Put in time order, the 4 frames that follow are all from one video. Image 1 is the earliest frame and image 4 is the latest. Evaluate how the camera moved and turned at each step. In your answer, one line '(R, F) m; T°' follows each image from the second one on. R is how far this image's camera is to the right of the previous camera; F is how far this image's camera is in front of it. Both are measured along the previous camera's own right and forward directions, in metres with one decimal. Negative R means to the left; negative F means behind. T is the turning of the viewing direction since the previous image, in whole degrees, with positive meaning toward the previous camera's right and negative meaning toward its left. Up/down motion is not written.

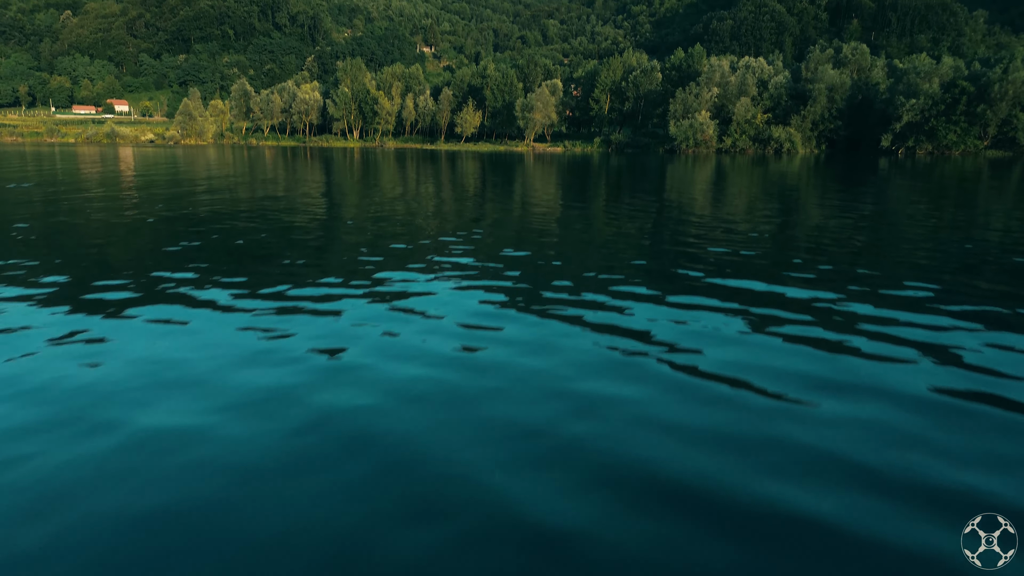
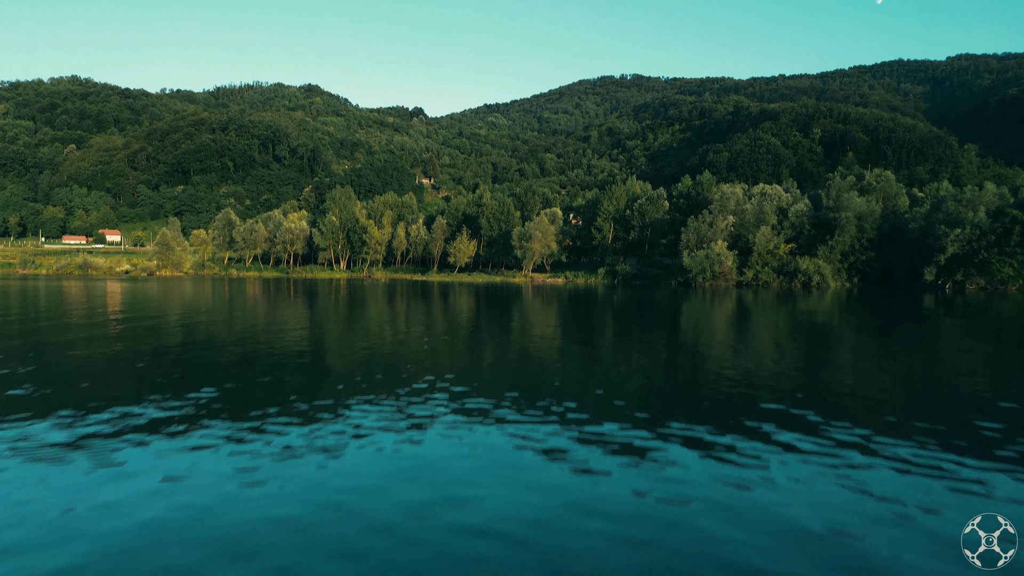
(+0.2, +6.7) m; 0°
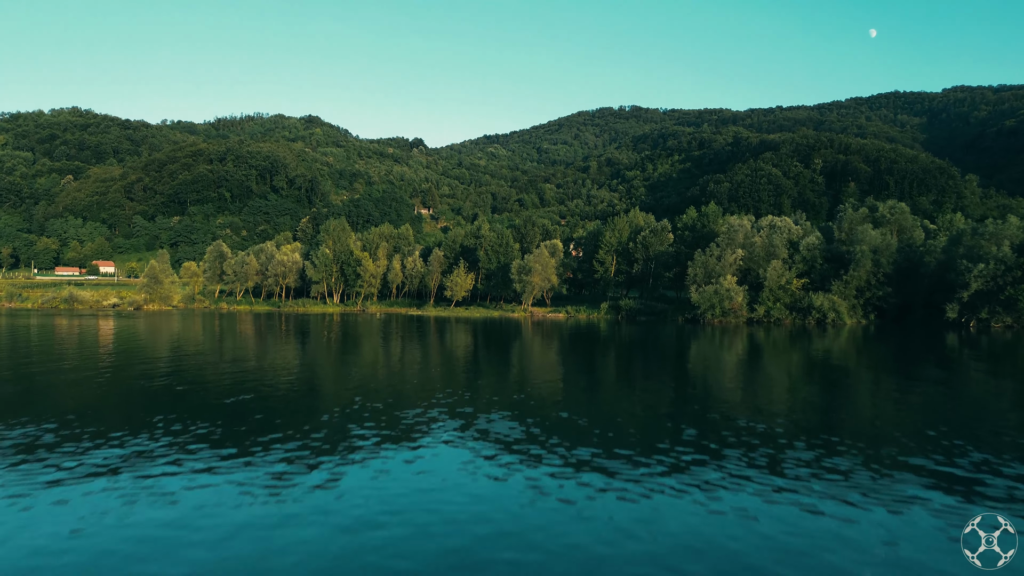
(+0.1, +2.5) m; 0°
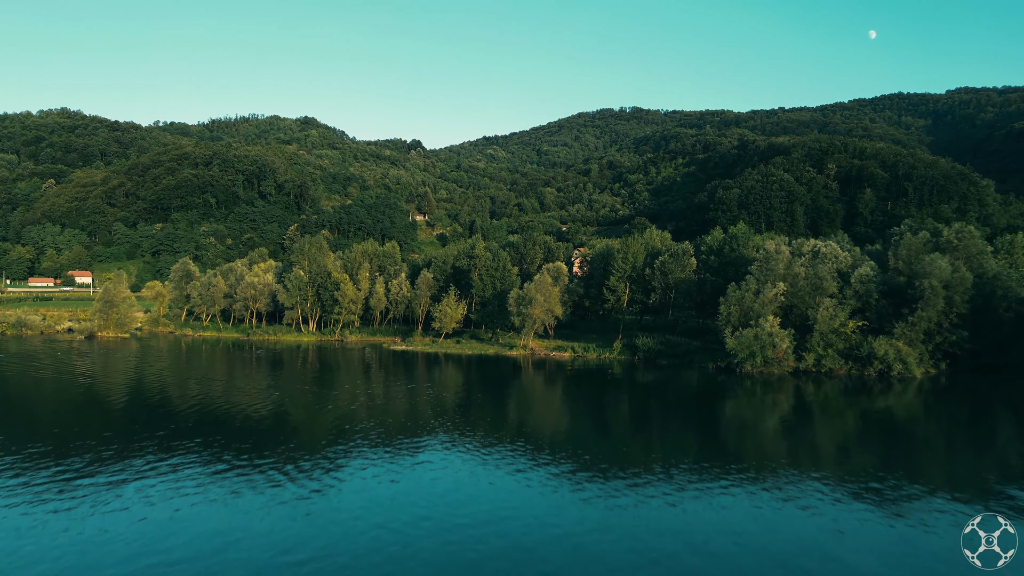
(+0.1, +8.4) m; 0°
